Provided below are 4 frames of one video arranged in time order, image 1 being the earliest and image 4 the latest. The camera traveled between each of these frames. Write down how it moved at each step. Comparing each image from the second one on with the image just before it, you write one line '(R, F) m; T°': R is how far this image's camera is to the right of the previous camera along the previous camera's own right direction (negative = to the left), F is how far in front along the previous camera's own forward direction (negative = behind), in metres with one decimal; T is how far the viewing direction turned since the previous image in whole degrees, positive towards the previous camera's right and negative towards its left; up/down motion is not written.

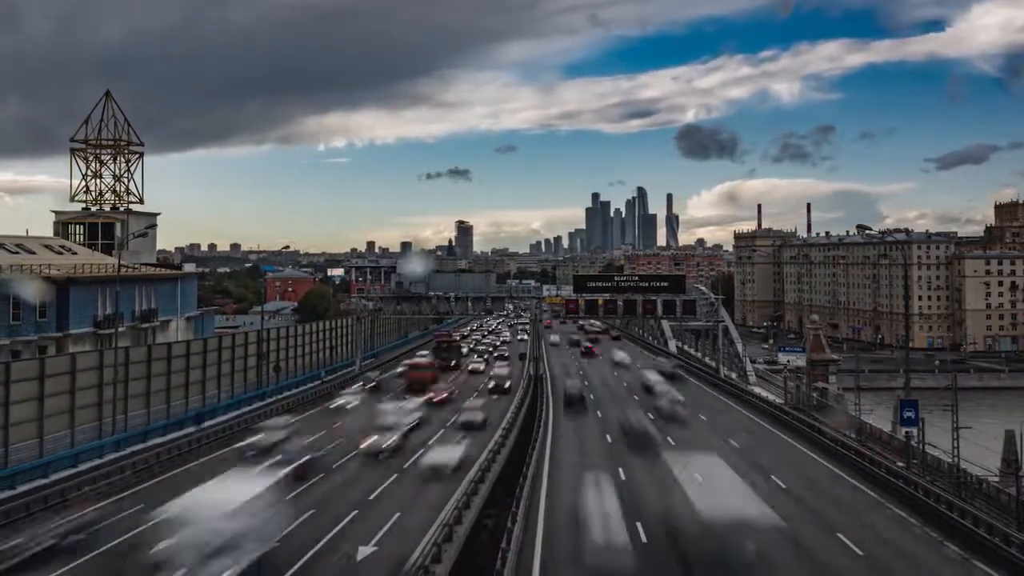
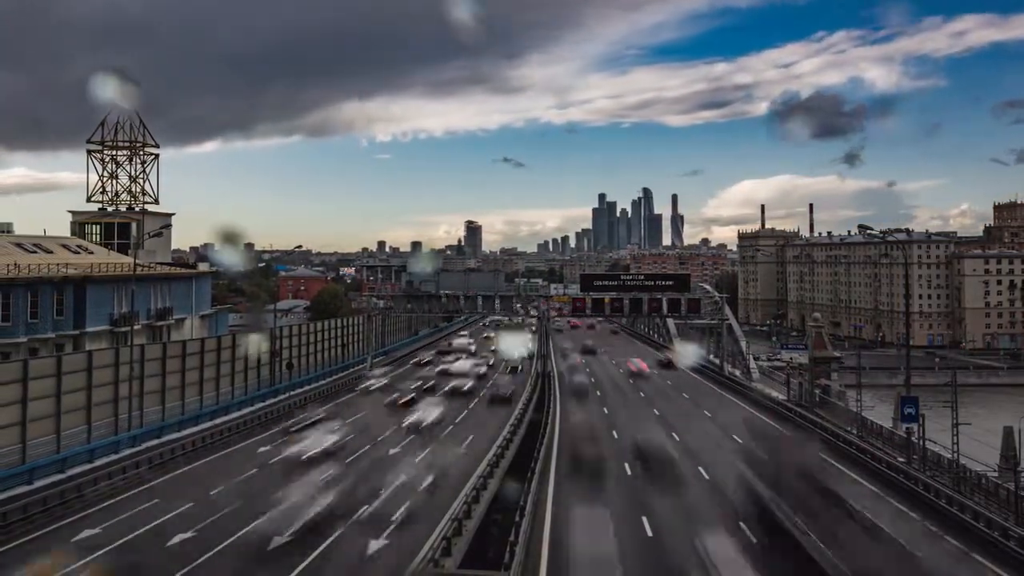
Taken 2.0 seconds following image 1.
(0.0, -0.6) m; -1°
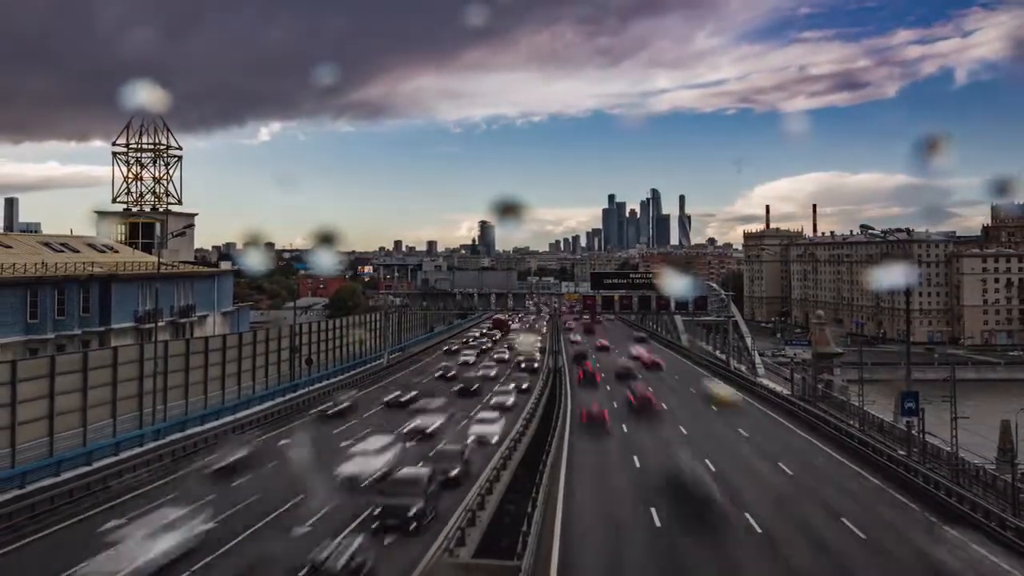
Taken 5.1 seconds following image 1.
(0.0, -1.1) m; -1°
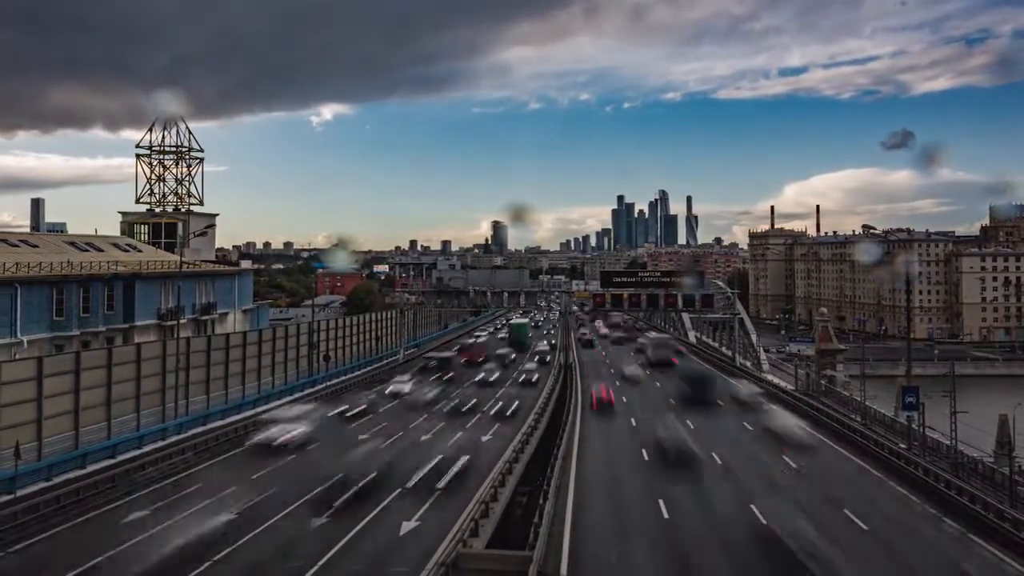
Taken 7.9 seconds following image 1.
(0.0, -1.0) m; -1°
